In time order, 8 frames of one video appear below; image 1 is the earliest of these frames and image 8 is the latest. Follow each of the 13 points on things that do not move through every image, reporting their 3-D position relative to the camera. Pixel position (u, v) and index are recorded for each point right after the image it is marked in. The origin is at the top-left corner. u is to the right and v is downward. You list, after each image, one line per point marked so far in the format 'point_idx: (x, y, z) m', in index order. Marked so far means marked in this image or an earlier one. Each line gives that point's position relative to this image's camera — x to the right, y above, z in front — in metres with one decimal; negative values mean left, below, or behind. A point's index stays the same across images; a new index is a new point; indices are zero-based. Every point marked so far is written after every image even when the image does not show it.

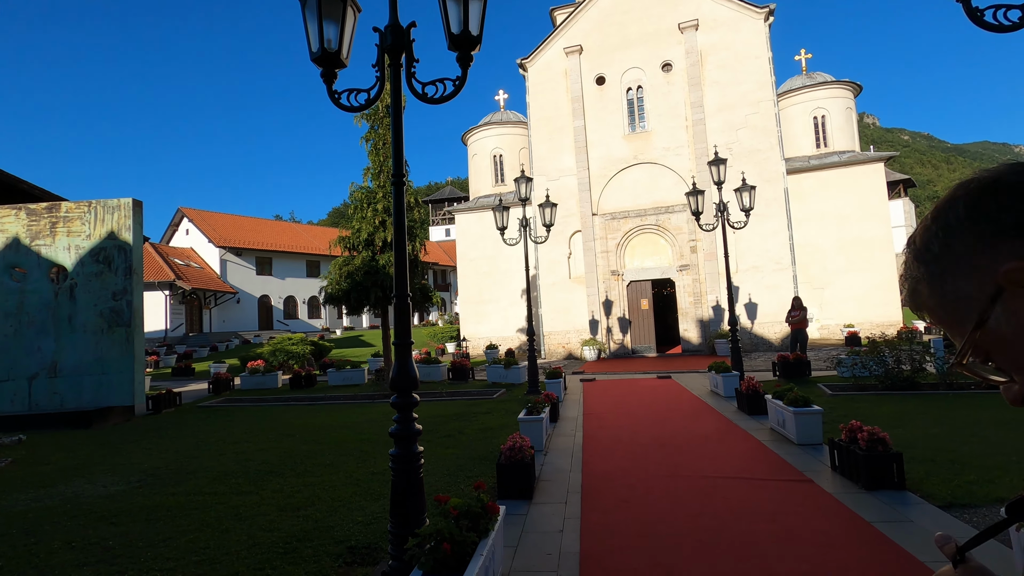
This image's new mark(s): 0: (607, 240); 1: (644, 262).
0: (+3.3, +1.7, +18.7) m
1: (+4.6, +0.9, +18.5) m
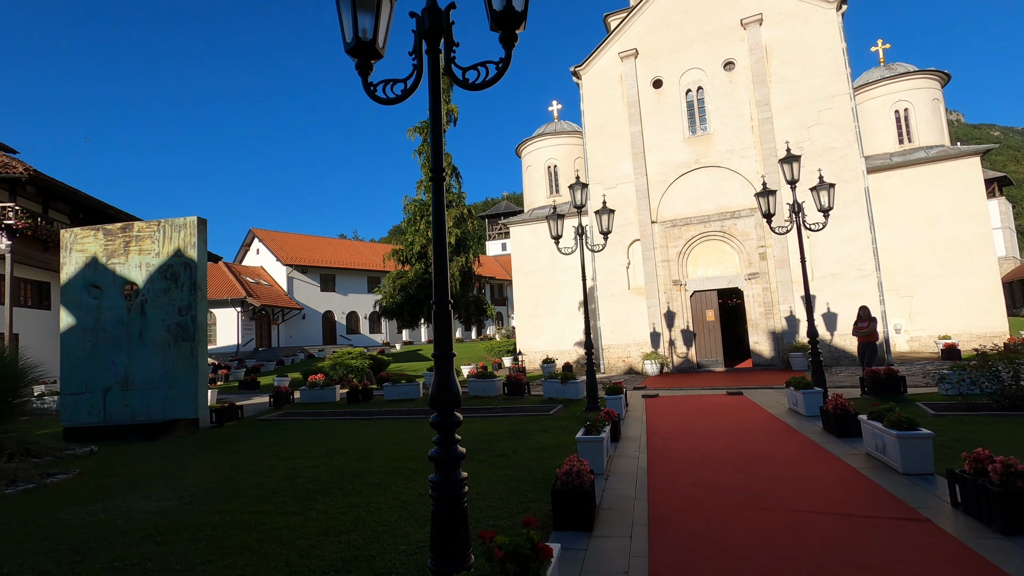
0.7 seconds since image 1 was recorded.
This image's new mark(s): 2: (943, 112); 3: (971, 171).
0: (+5.2, +1.3, +17.8) m
1: (+6.4, +0.6, +17.5) m
2: (+15.9, +6.5, +19.8) m
3: (+14.9, +3.8, +17.4) m
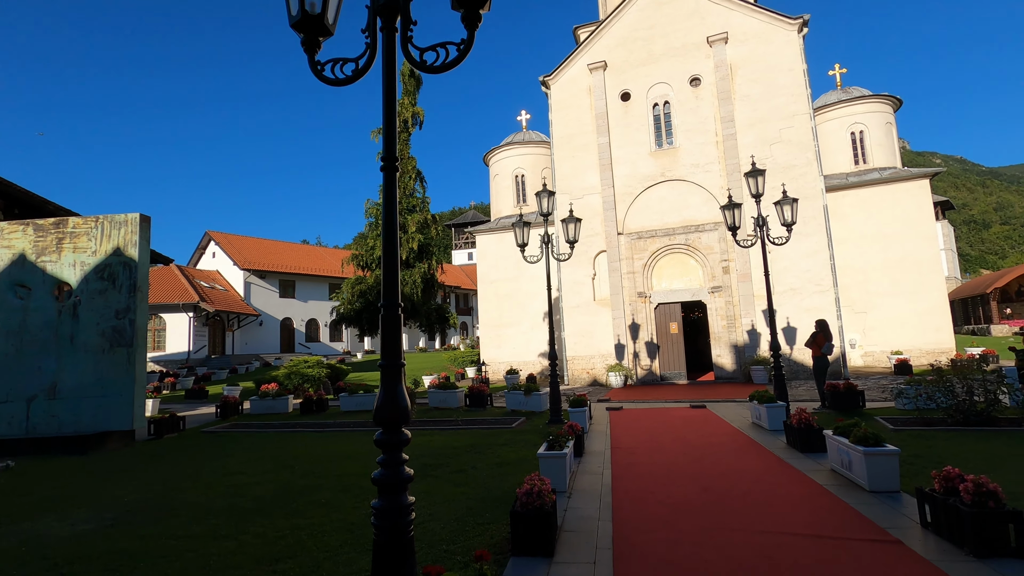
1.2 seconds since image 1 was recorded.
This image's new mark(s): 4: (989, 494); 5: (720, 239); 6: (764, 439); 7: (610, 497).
0: (+4.0, +0.9, +17.9) m
1: (+5.3, +0.1, +17.6) m
2: (+14.7, +5.9, +20.6) m
3: (+13.8, +3.2, +18.1) m
4: (+3.4, -1.5, +3.8) m
5: (+6.6, +1.6, +16.9) m
6: (+3.8, -2.3, +8.1) m
7: (+1.0, -2.2, +5.6) m
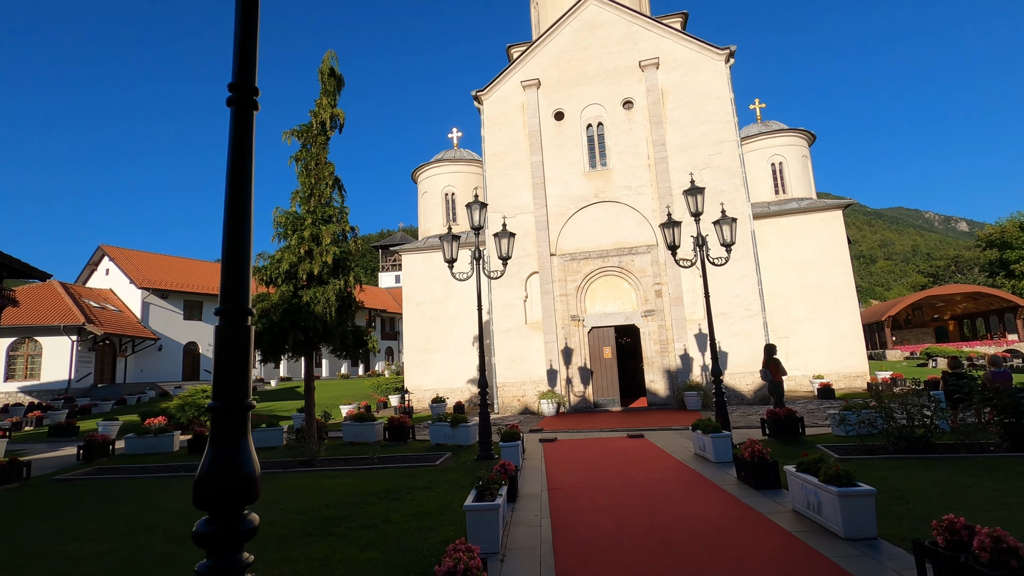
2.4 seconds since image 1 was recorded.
0: (+1.7, +0.2, +17.3) m
1: (+3.0, -0.6, +17.1) m
2: (+12.0, +4.8, +21.6) m
3: (+11.4, +2.3, +18.9) m
4: (+2.9, -1.5, +3.2) m
5: (+4.4, +0.8, +16.7) m
6: (+2.8, -2.6, +7.5) m
7: (+0.3, -2.3, +4.6) m
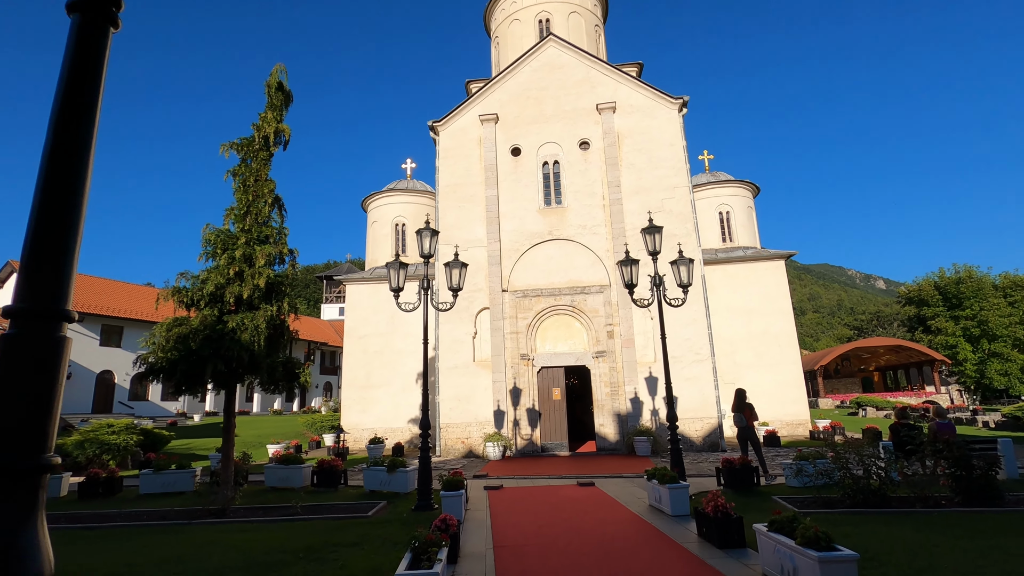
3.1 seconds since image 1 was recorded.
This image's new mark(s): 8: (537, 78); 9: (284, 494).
0: (+0.1, -1.0, +16.8) m
1: (+1.4, -1.8, +16.7) m
2: (+10.1, +2.9, +22.4) m
3: (+9.7, +0.6, +19.5) m
4: (+2.6, -1.8, +2.7) m
5: (+2.9, -0.4, +16.5) m
6: (+2.0, -3.1, +6.9) m
7: (-0.1, -2.5, +3.9) m
8: (+0.9, +7.2, +18.4) m
9: (-4.4, -4.0, +10.4) m
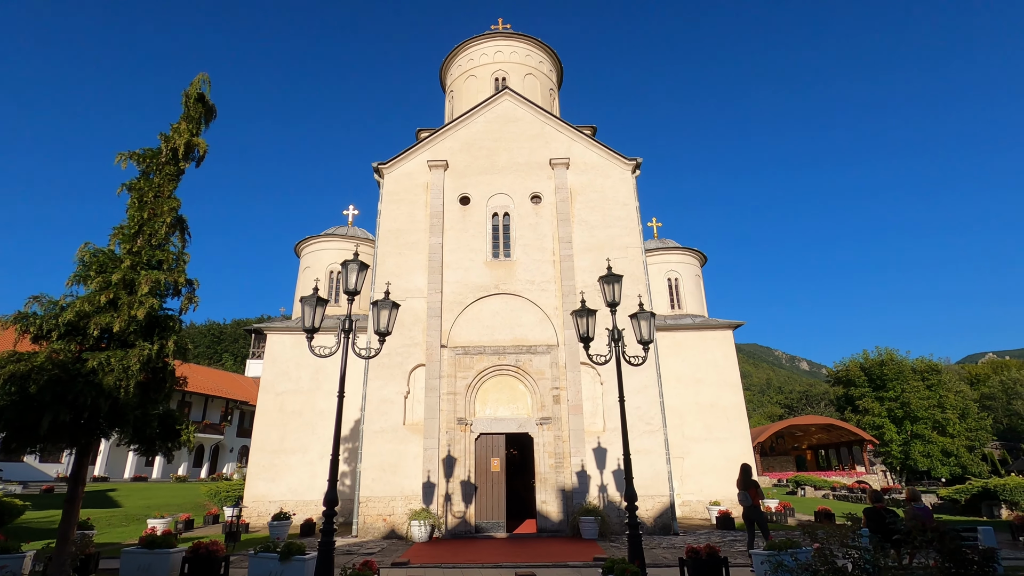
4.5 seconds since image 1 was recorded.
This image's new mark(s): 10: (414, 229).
0: (-1.6, -2.6, +15.2) m
1: (-0.4, -3.5, +15.1) m
2: (+7.8, 0.0, +22.3) m
3: (+7.7, -1.9, +19.0) m
4: (+2.3, -1.8, +1.5) m
5: (+1.1, -2.1, +15.3) m
6: (+1.2, -3.6, +5.4) m
7: (-0.5, -2.5, +2.3) m
8: (-0.7, +5.3, +18.0) m
9: (-5.6, -4.5, +8.1) m
10: (-3.1, +1.8, +16.8) m
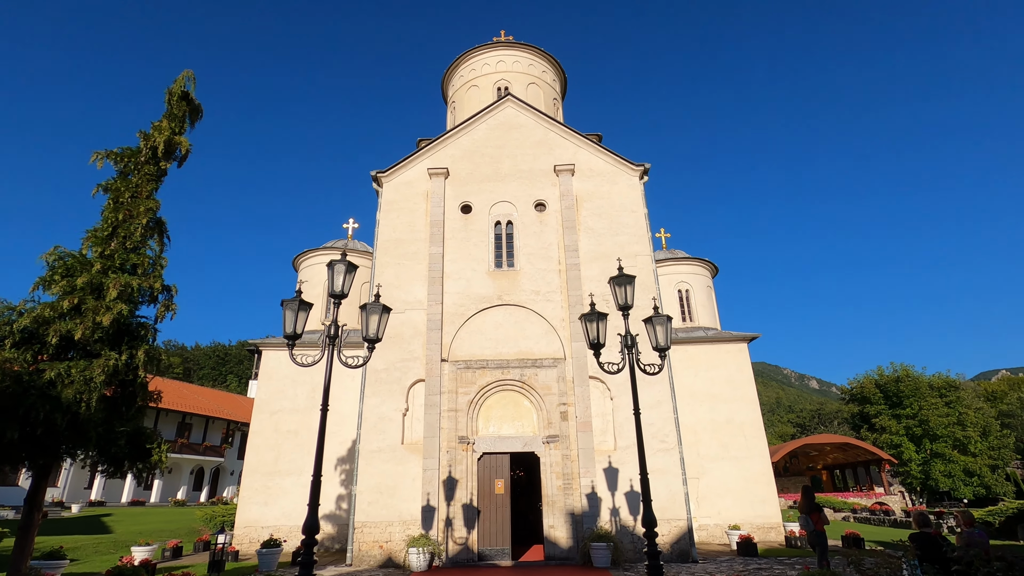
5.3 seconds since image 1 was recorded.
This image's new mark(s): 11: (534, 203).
0: (-1.5, -2.9, +14.4) m
1: (-0.3, -3.7, +14.3) m
2: (+8.0, -0.5, +21.4) m
3: (+7.8, -2.2, +18.1) m
4: (+2.3, -1.6, +0.7) m
5: (+1.3, -2.4, +14.5) m
6: (+1.3, -3.5, +4.5) m
7: (-0.6, -2.3, +1.4) m
8: (-0.6, +4.9, +17.4) m
9: (-5.5, -4.6, +7.3) m
10: (-3.0, +1.5, +16.2) m
11: (+0.7, +2.6, +16.5) m
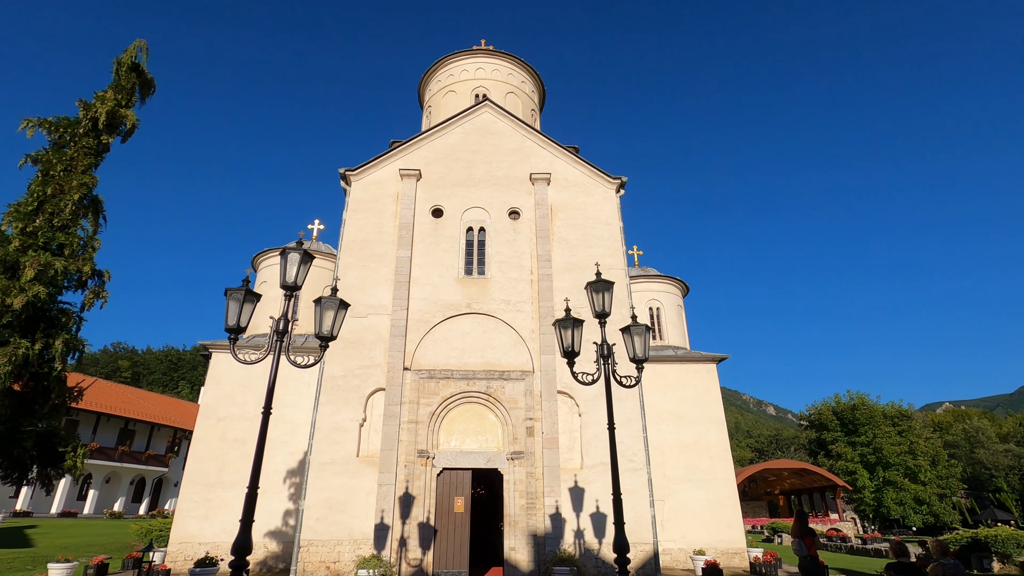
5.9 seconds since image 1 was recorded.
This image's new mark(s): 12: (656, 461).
0: (-2.4, -3.0, +13.6) m
1: (-1.2, -3.9, +13.6) m
2: (+6.8, -1.2, +21.3) m
3: (+6.7, -2.9, +17.9) m
4: (+2.2, -1.5, +0.2) m
5: (+0.4, -2.7, +13.9) m
6: (+0.9, -3.5, +4.0) m
7: (-0.7, -2.1, +0.8) m
8: (-1.4, +4.7, +17.0) m
9: (-6.1, -4.3, +6.3) m
10: (-3.8, +1.4, +15.5) m
11: (-0.1, +2.3, +16.1) m
12: (+4.5, -5.4, +16.9) m
